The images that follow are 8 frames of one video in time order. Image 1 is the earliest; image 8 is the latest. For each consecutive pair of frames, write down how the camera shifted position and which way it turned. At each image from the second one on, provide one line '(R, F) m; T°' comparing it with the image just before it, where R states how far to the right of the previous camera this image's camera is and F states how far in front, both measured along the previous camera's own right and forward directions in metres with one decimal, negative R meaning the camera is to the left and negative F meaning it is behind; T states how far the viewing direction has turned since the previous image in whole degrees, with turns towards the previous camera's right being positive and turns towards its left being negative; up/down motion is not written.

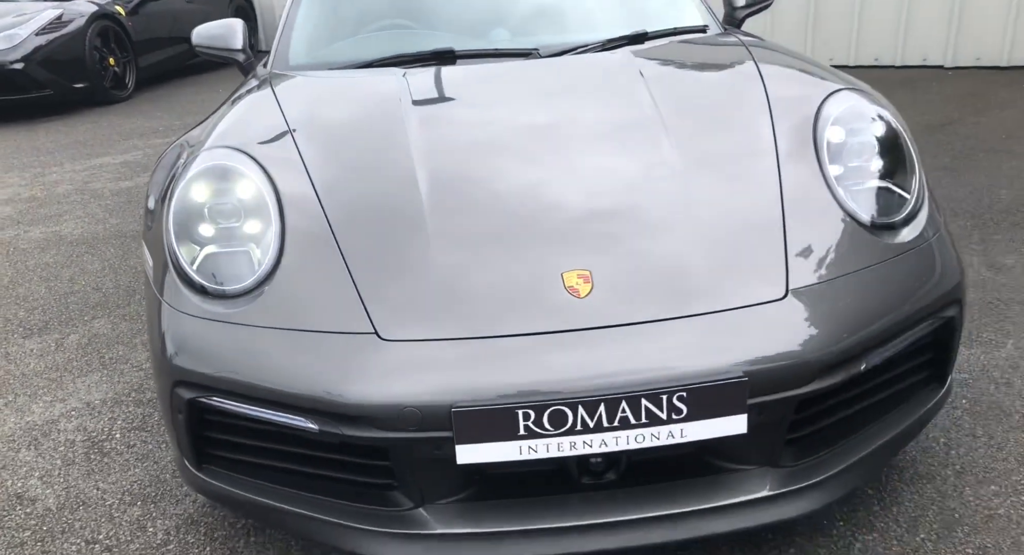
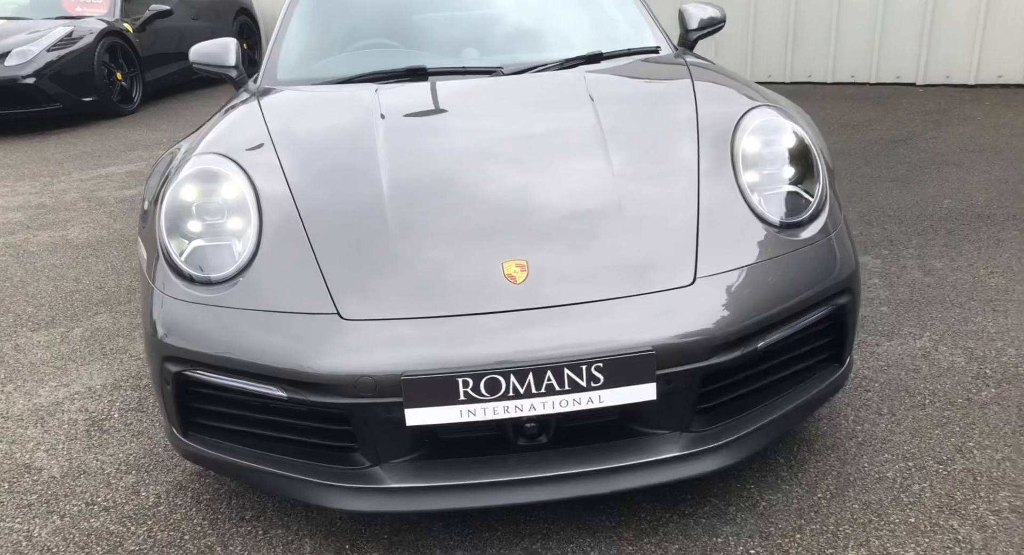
(+0.1, -0.2) m; 0°
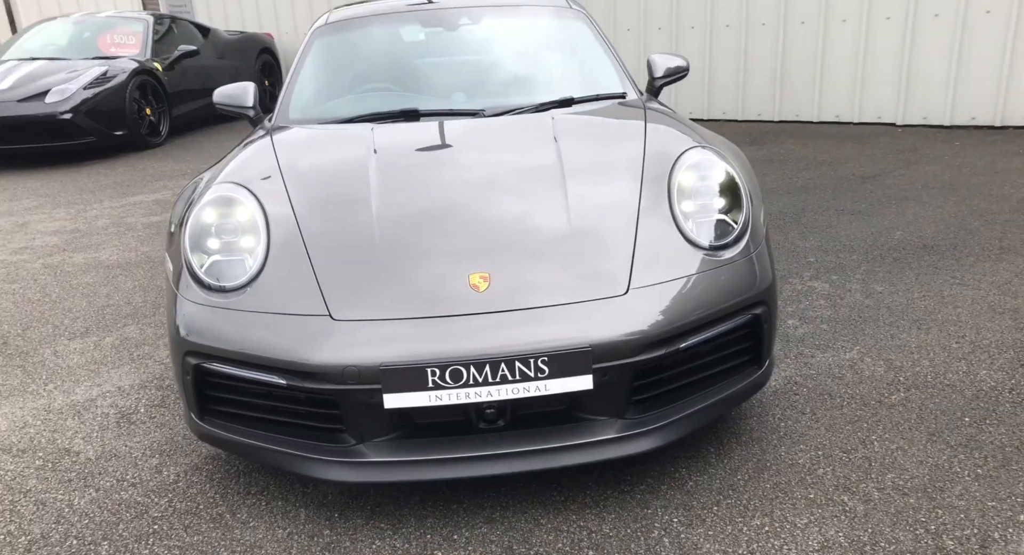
(+0.1, -0.4) m; -1°
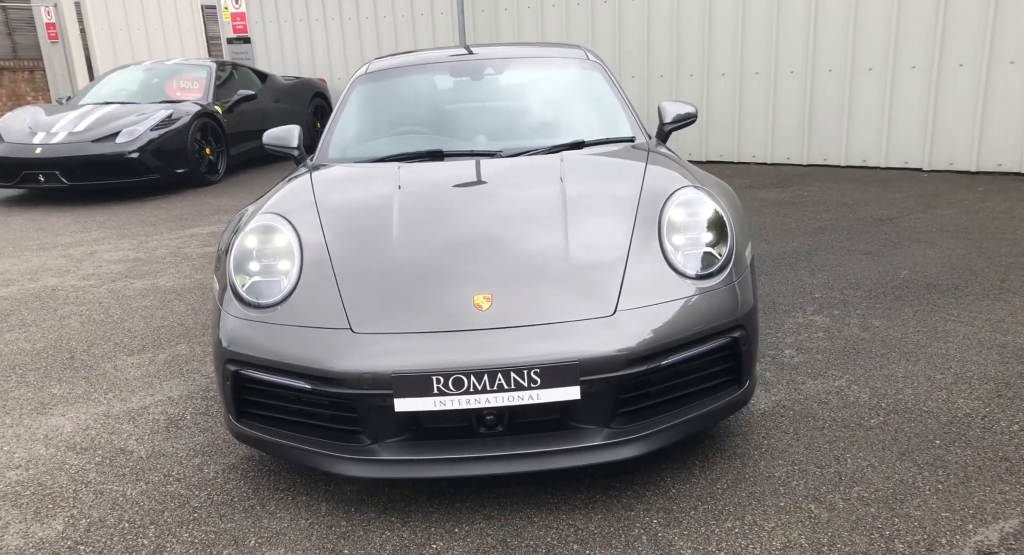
(+0.1, -0.3) m; -3°
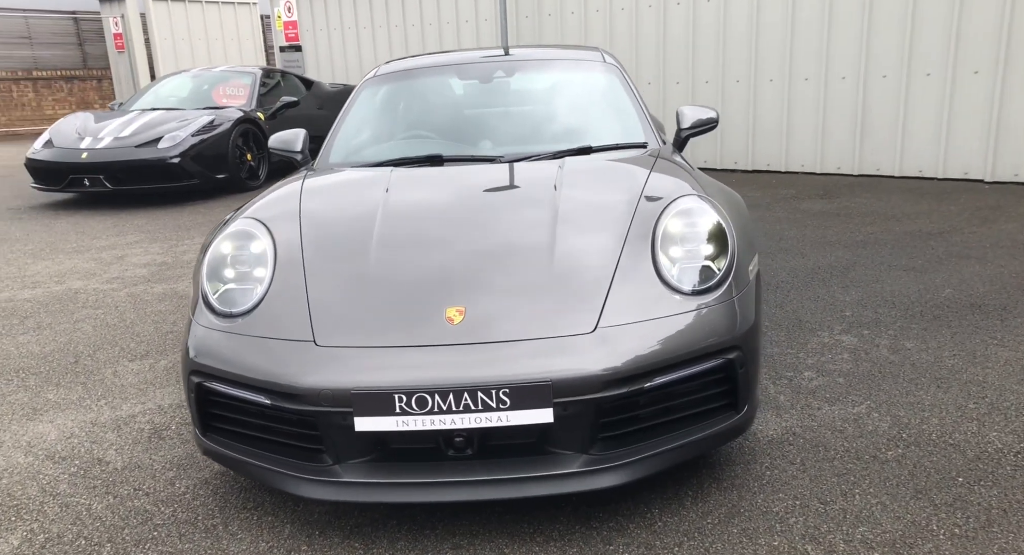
(+0.2, +0.2) m; -4°
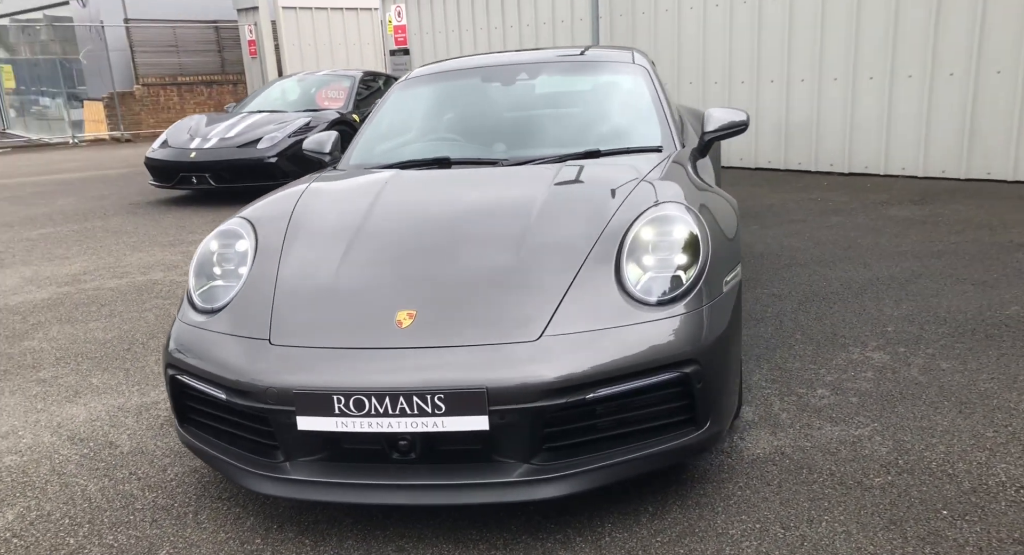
(+0.5, +0.1) m; -9°
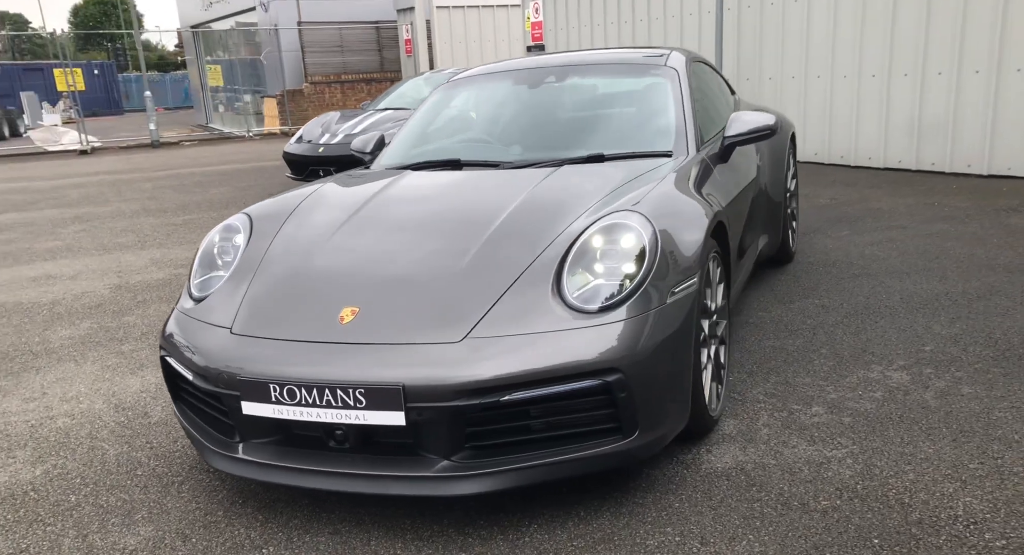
(+0.6, 0.0) m; -11°
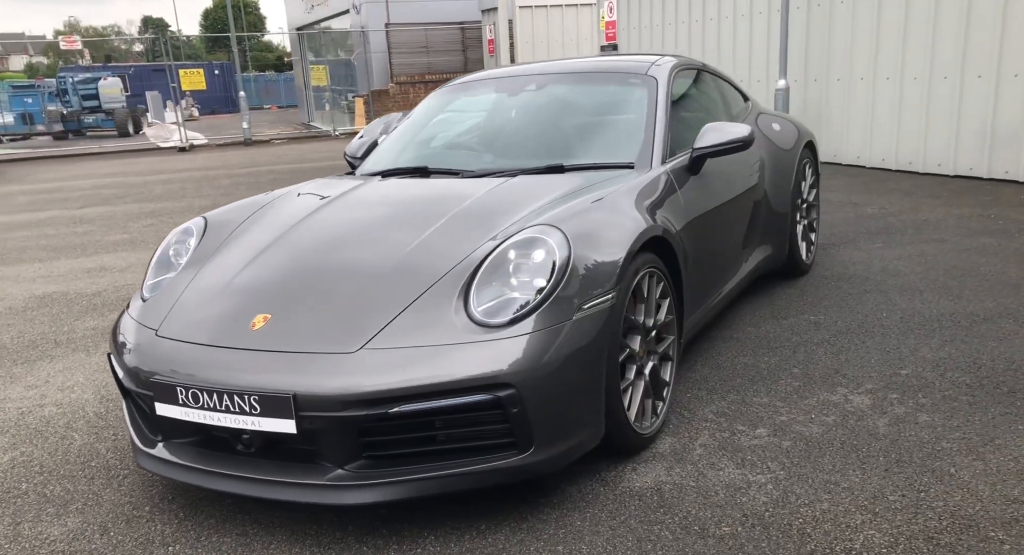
(+0.5, +0.1) m; -7°
